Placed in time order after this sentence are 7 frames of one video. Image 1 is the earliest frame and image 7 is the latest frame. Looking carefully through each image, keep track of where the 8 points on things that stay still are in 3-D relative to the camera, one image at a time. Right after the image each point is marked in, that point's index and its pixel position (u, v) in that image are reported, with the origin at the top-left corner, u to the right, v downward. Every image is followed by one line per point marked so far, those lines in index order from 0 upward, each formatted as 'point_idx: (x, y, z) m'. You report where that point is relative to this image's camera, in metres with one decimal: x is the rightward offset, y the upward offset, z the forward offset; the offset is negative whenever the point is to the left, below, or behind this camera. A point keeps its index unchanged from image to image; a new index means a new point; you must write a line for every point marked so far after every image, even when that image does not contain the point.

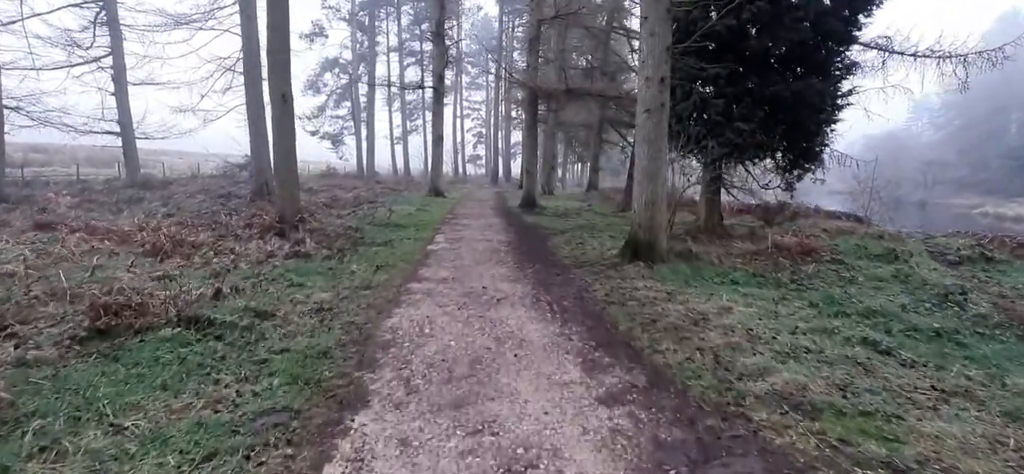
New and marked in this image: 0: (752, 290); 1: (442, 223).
0: (+3.5, -0.8, +7.3) m
1: (-2.0, +0.4, +14.9) m
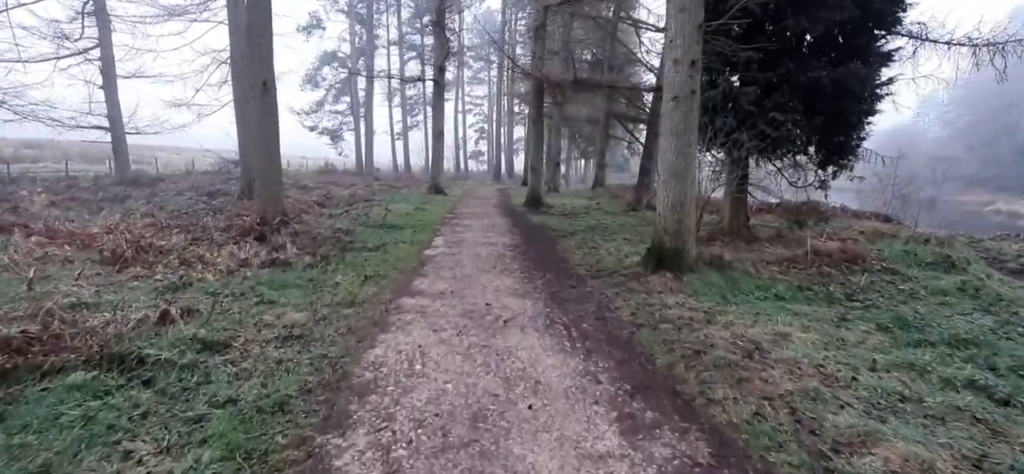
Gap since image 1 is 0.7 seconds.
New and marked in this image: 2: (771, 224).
0: (+3.6, -0.9, +6.2) m
1: (-1.9, +0.4, +13.9) m
2: (+6.6, +0.3, +13.0) m
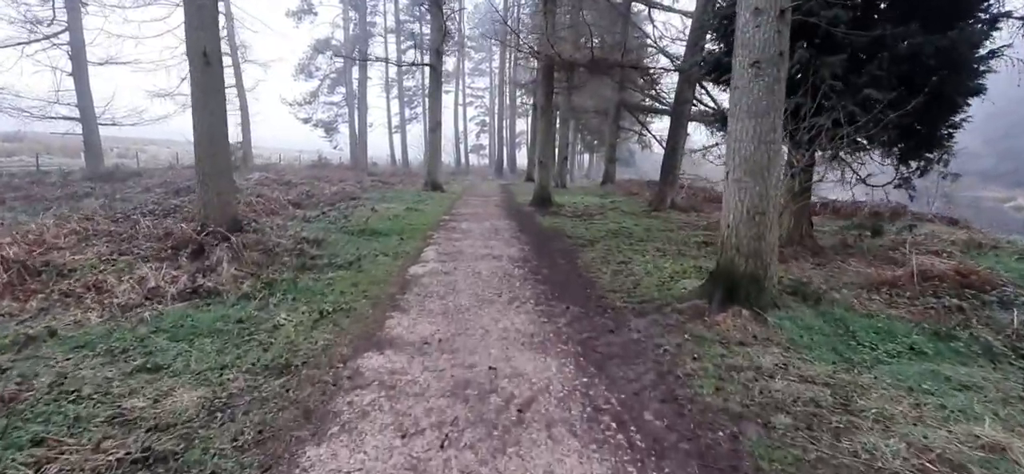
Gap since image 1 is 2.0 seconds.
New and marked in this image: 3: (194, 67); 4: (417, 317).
0: (+3.7, -1.1, +4.1) m
1: (-1.7, +0.2, +11.7) m
2: (+6.8, +0.2, +10.8) m
3: (-5.0, +2.7, +7.9) m
4: (-1.0, -0.9, +5.6) m
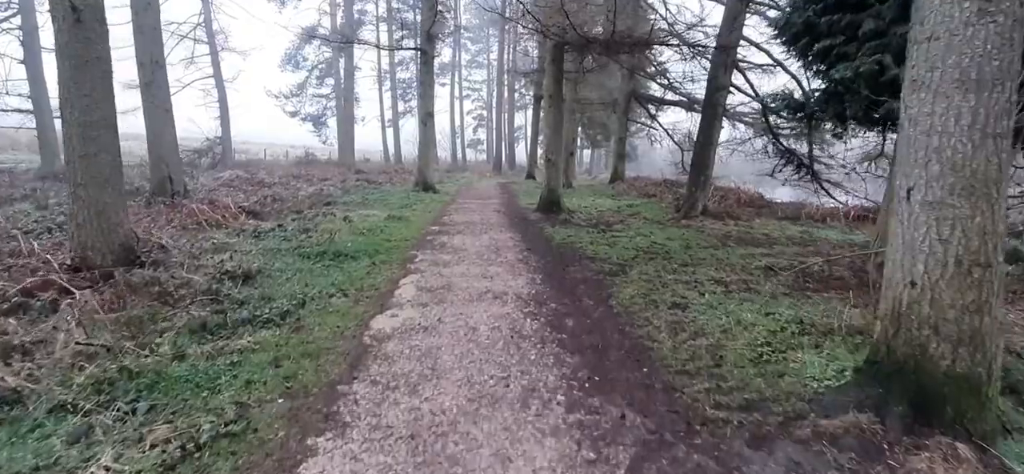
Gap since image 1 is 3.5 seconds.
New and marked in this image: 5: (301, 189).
0: (+3.8, -1.6, +1.7) m
1: (-1.7, -0.1, +9.3) m
2: (+6.9, -0.2, +8.4) m
3: (-4.9, +2.3, +5.5) m
4: (-0.9, -1.3, +3.1) m
5: (-7.5, +1.7, +18.0) m
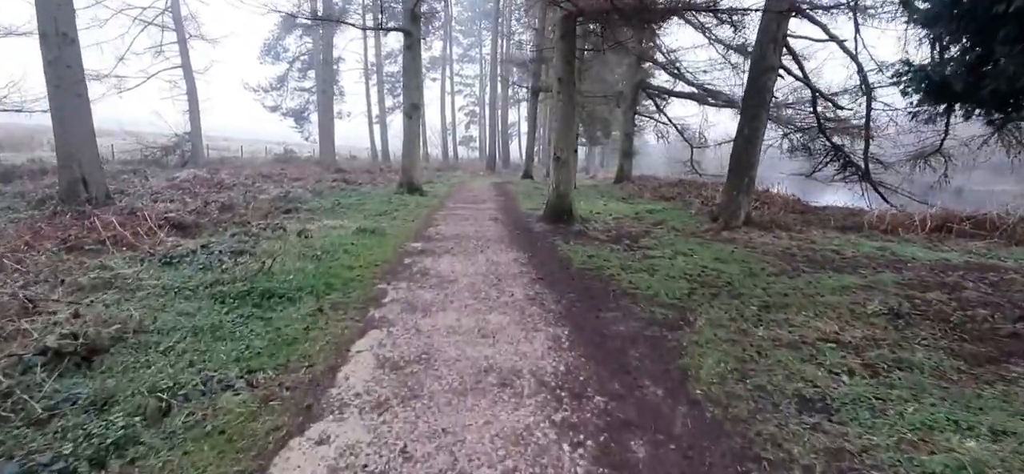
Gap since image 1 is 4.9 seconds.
0: (+4.0, -1.9, -0.6) m
1: (-1.6, -0.5, +6.9) m
2: (+7.0, -0.5, +6.1) m
3: (-4.7, +1.9, +3.0) m
4: (-0.7, -1.7, +0.7) m
5: (-7.5, +1.4, +15.4) m
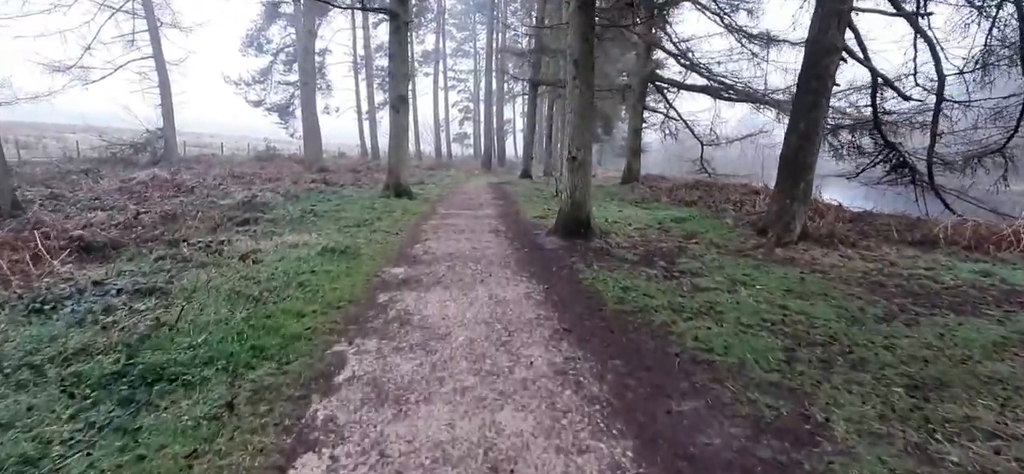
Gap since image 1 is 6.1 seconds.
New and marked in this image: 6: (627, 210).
0: (+4.3, -2.3, -2.5) m
1: (-1.4, -0.8, +4.9) m
2: (+7.1, -0.8, +4.3) m
3: (-4.6, +1.6, +1.0) m
4: (-0.5, -2.0, -1.2) m
5: (-7.5, +1.1, +13.4) m
6: (+3.1, +0.7, +13.4) m
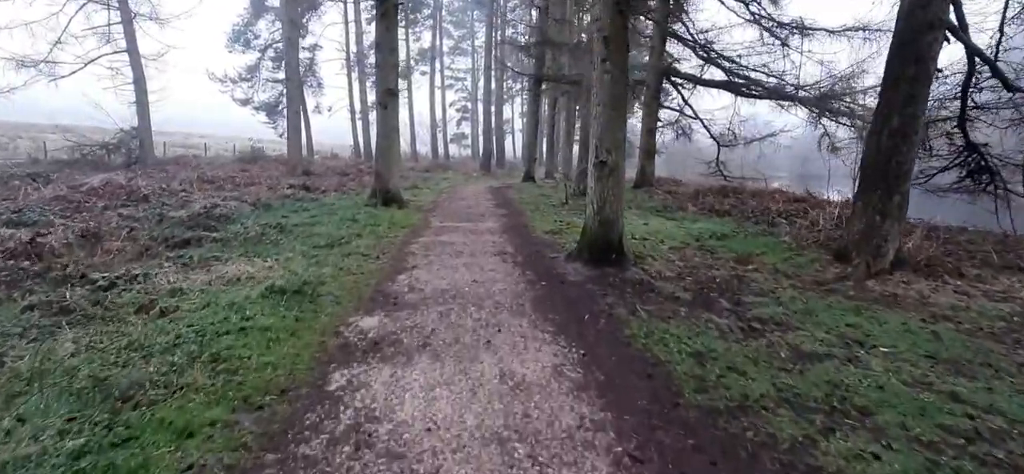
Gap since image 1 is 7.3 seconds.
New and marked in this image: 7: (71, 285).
0: (+4.5, -2.6, -4.4) m
1: (-1.3, -1.2, +3.0) m
2: (+7.3, -1.2, +2.4) m
3: (-4.4, +1.2, -1.0) m
4: (-0.3, -2.4, -3.2) m
5: (-7.4, +0.7, +11.4) m
6: (+3.2, +0.4, +11.5) m
7: (-4.6, -0.5, +5.3) m
